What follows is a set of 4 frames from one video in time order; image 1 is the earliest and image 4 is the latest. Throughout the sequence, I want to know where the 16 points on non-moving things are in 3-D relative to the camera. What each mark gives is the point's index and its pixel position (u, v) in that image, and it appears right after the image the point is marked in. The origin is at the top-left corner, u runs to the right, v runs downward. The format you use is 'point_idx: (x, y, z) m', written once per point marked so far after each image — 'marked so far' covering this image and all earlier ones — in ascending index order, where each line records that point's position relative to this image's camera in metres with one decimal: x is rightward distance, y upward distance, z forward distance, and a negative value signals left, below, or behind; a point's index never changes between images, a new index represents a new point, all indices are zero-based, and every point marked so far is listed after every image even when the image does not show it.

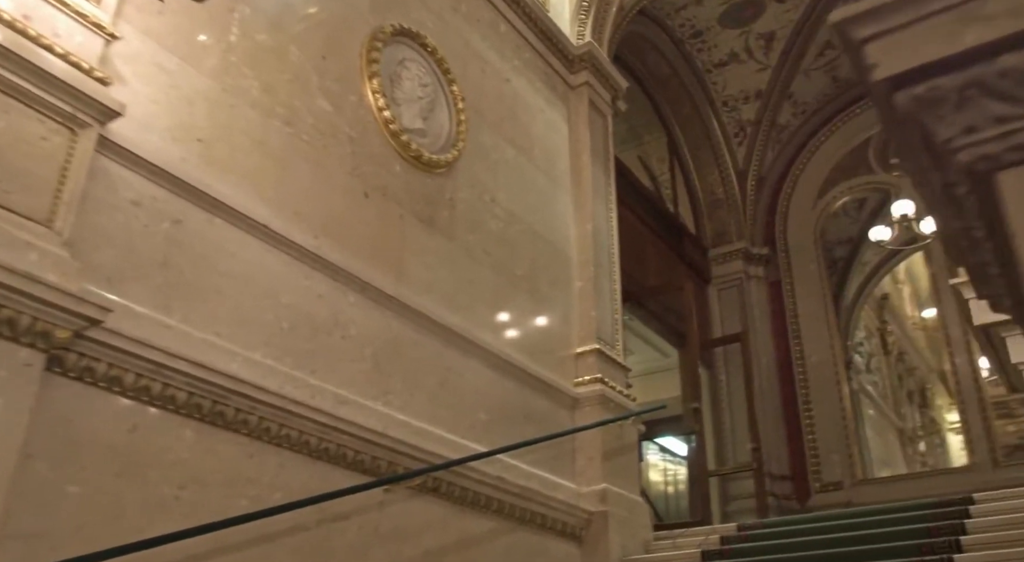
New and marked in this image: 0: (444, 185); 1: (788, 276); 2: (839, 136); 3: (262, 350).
0: (-0.3, +0.5, +4.2) m
1: (+2.5, 0.0, +7.6) m
2: (+3.0, +1.3, +7.7) m
3: (-0.9, -0.2, +2.9) m
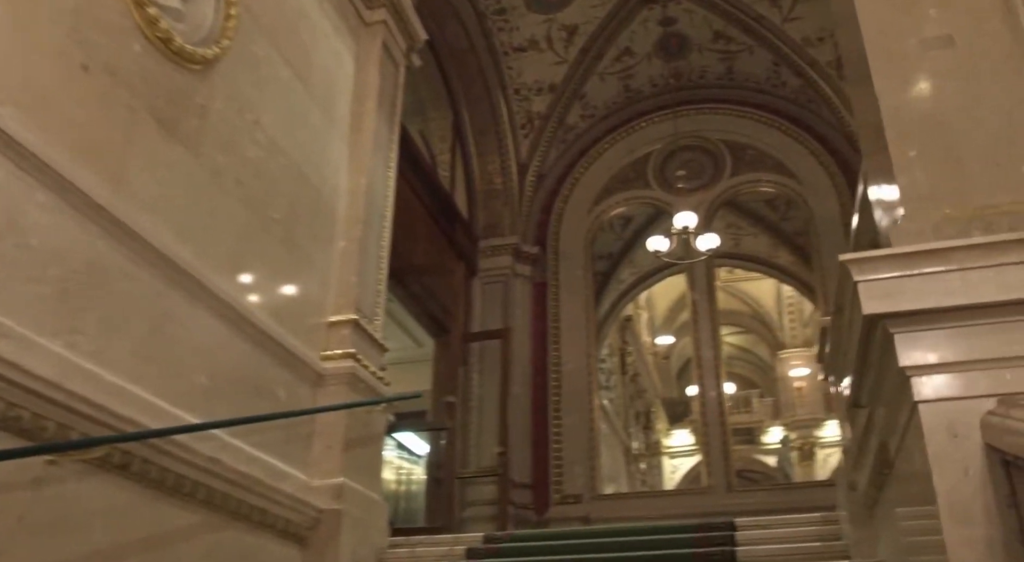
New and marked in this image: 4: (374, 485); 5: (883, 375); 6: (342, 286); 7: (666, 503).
0: (-1.2, +0.8, +3.3) m
1: (+0.4, 0.0, +7.3) m
2: (+1.0, +1.2, +7.7) m
3: (-1.5, +0.1, +1.9) m
4: (-0.6, -1.0, +4.0) m
5: (+0.7, -0.2, +1.7) m
6: (-0.8, 0.0, +4.2) m
7: (+1.1, -1.6, +6.3) m
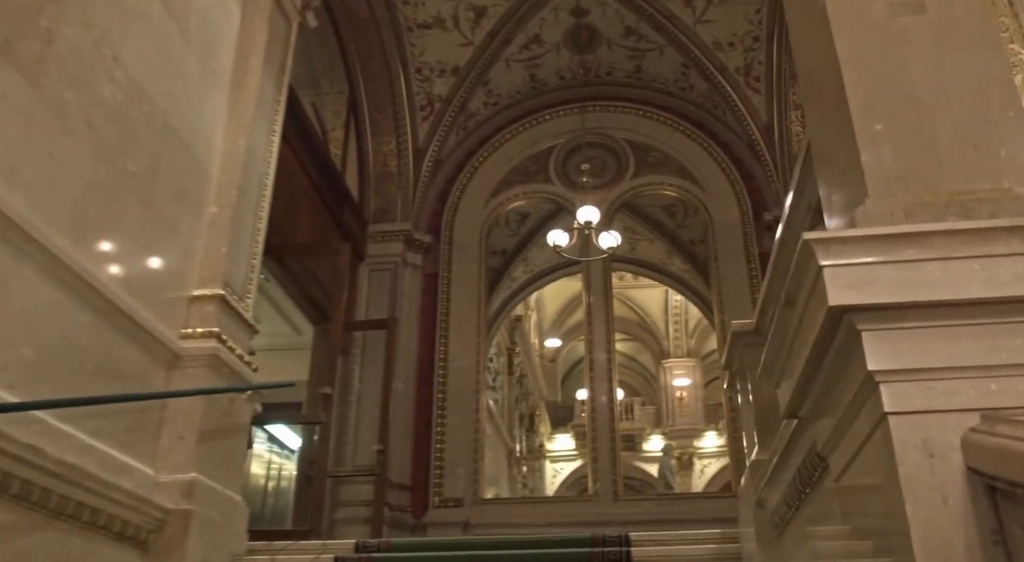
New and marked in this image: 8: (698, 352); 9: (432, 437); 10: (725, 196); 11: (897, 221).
0: (-1.6, +0.9, +2.8) m
1: (-0.5, +0.1, +7.0) m
2: (+0.1, +1.2, +7.4) m
3: (-1.6, +0.3, +1.4) m
4: (-1.2, -0.8, +3.5) m
5: (+0.6, -0.2, +1.5) m
6: (-1.3, +0.1, +3.7) m
7: (+0.3, -1.6, +6.0) m
8: (+1.9, -0.8, +9.4) m
9: (-0.6, -1.2, +6.4) m
10: (+1.7, +0.7, +6.8) m
11: (+0.7, +0.1, +1.4) m
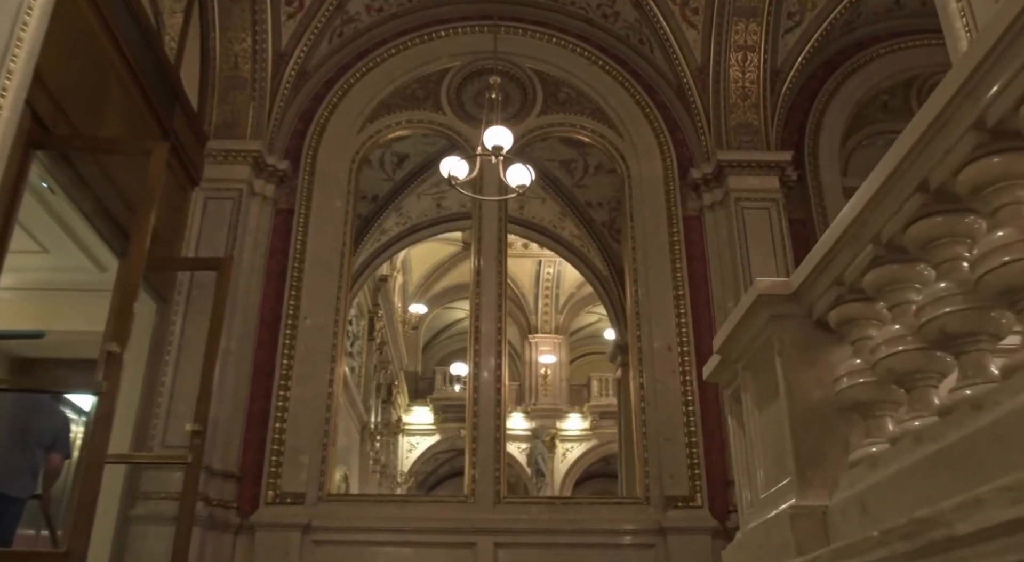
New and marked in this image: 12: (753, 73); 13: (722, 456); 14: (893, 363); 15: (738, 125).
0: (-1.6, +1.2, +1.3) m
1: (-1.4, +0.5, +5.6) m
2: (-0.7, +1.6, +6.1) m
3: (-1.5, +0.5, -0.1) m
4: (-1.5, -0.5, +2.1) m
5: (+0.6, -0.1, +0.3) m
6: (-1.6, +0.4, +2.2) m
7: (-0.6, -1.3, +4.8) m
8: (+0.5, -0.4, +8.4) m
9: (-1.4, -0.8, +5.0) m
10: (+0.9, +0.9, +5.8) m
11: (+0.7, +0.2, +0.3) m
12: (+1.6, +1.4, +5.6) m
13: (+1.2, -1.0, +4.9) m
14: (+0.7, -0.1, +1.5) m
15: (+1.5, +1.0, +5.5) m
